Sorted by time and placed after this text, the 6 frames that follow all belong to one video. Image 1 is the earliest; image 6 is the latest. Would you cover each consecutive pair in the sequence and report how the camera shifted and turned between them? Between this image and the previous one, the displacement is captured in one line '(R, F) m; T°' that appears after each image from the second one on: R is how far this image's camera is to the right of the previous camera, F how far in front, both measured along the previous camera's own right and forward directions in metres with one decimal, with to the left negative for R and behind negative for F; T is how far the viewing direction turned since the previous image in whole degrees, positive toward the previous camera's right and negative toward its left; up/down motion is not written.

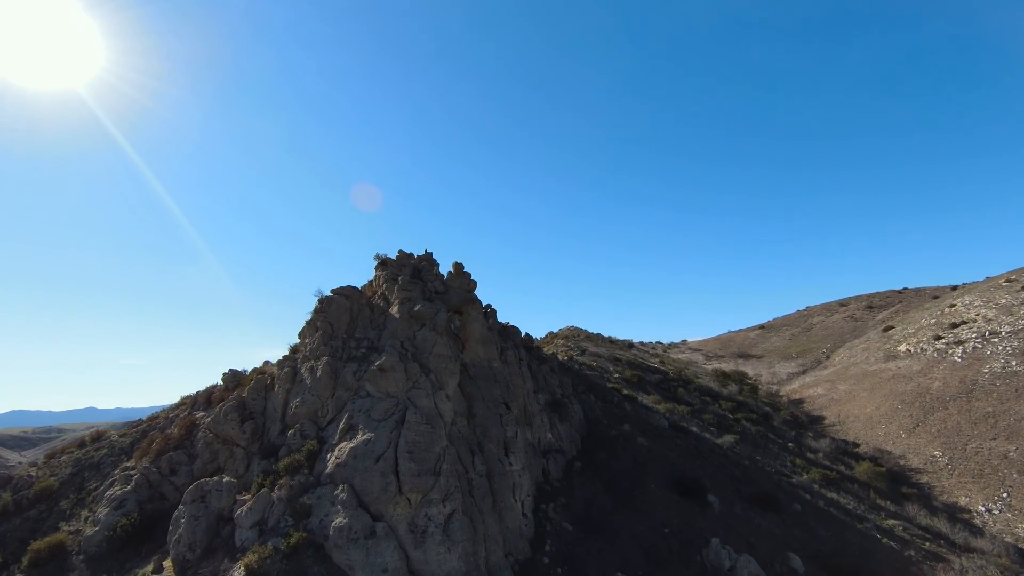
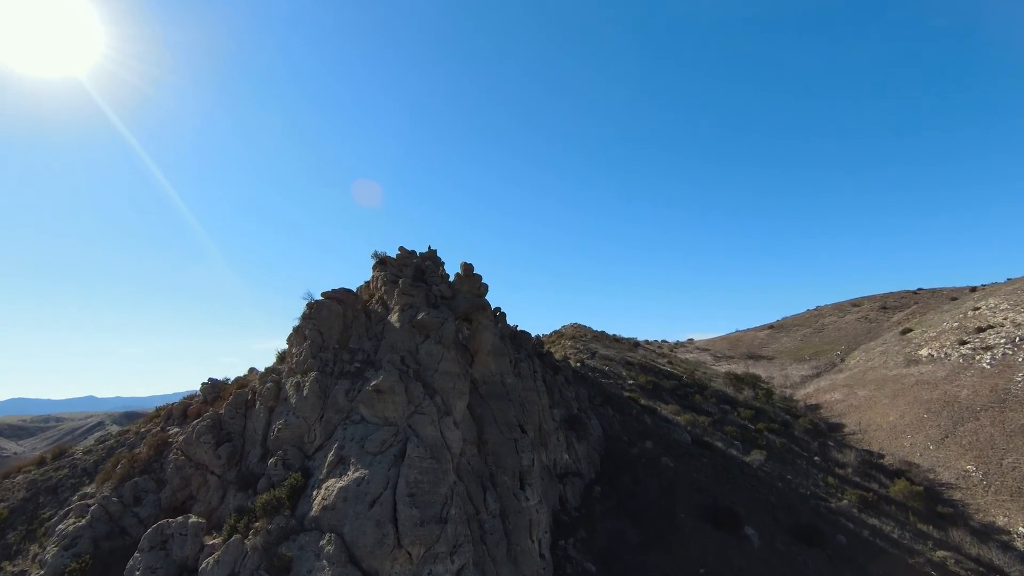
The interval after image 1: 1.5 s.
(-0.7, +3.1) m; 0°
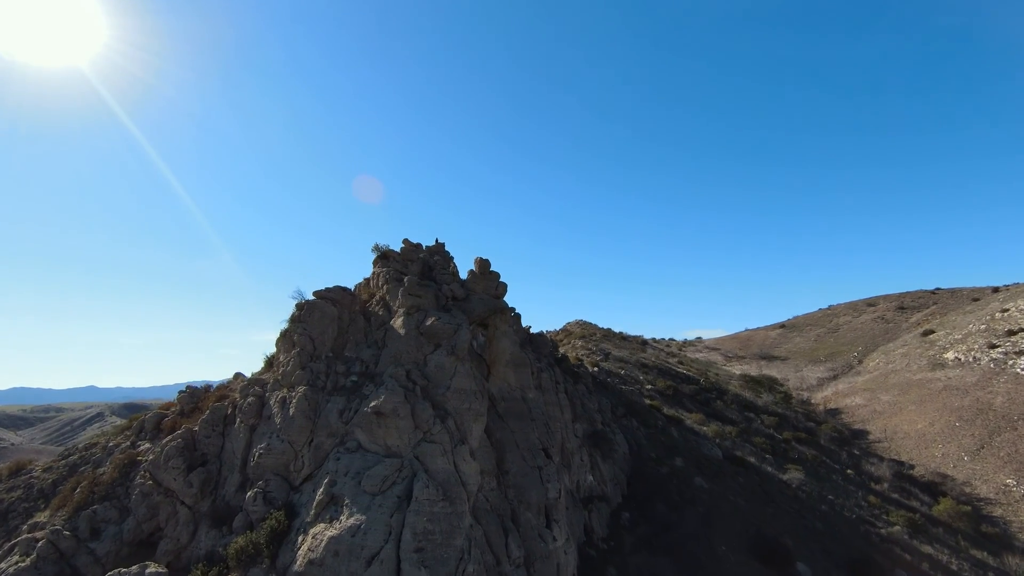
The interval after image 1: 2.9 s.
(-0.8, +3.0) m; 0°
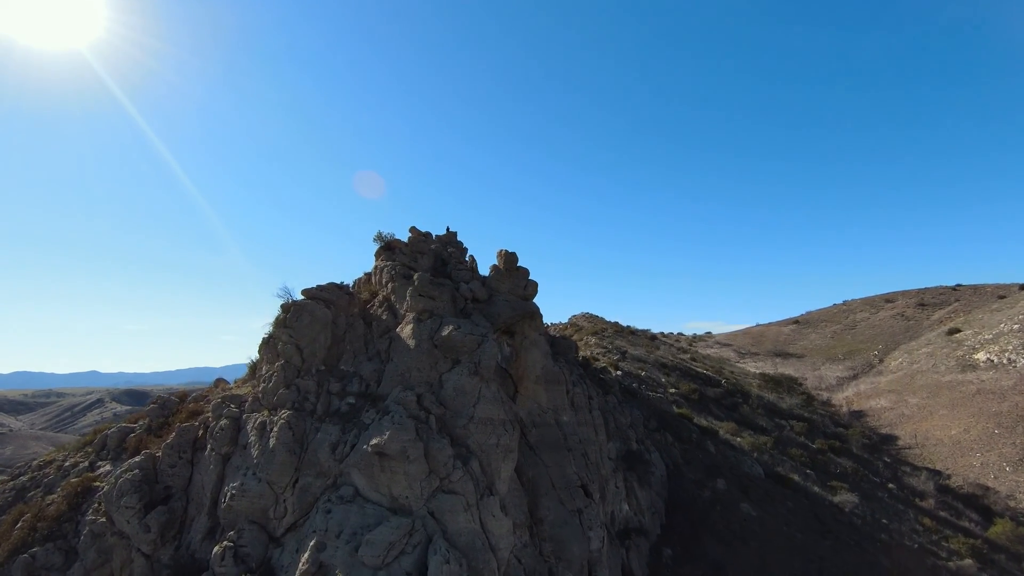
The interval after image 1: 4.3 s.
(-0.9, +3.3) m; 0°
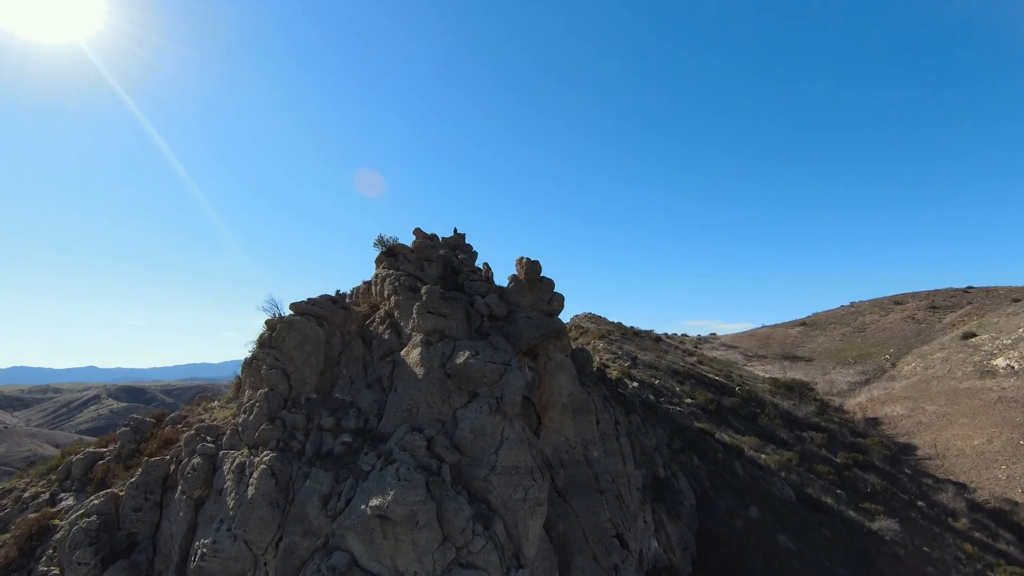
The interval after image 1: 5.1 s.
(-0.6, +2.1) m; 0°
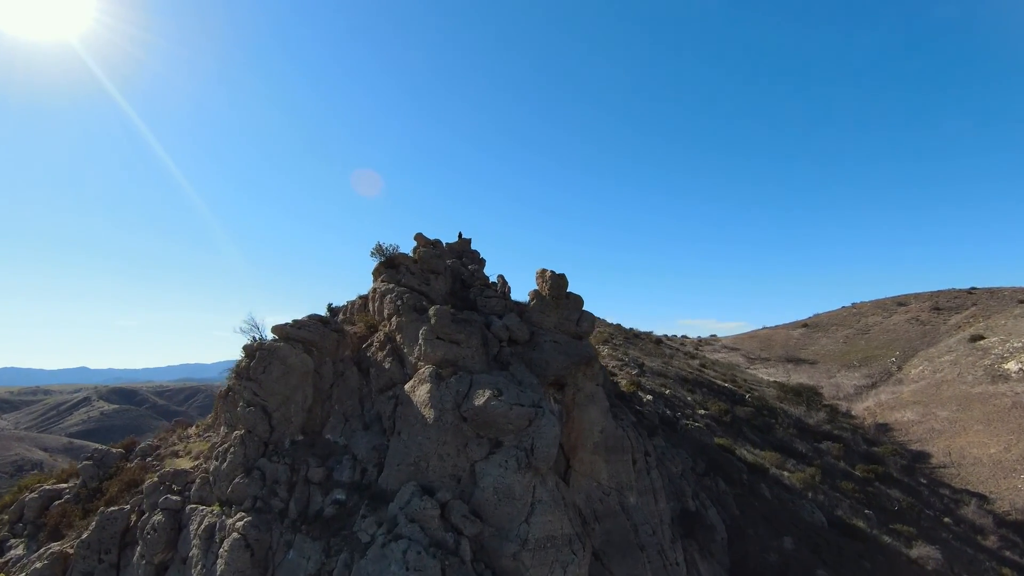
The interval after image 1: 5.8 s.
(-0.6, +1.9) m; +1°
